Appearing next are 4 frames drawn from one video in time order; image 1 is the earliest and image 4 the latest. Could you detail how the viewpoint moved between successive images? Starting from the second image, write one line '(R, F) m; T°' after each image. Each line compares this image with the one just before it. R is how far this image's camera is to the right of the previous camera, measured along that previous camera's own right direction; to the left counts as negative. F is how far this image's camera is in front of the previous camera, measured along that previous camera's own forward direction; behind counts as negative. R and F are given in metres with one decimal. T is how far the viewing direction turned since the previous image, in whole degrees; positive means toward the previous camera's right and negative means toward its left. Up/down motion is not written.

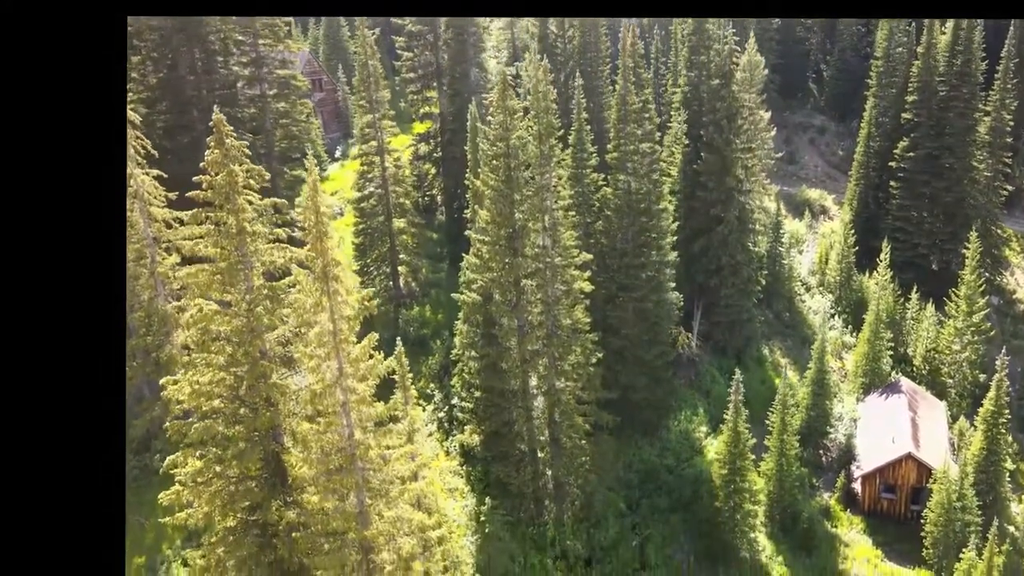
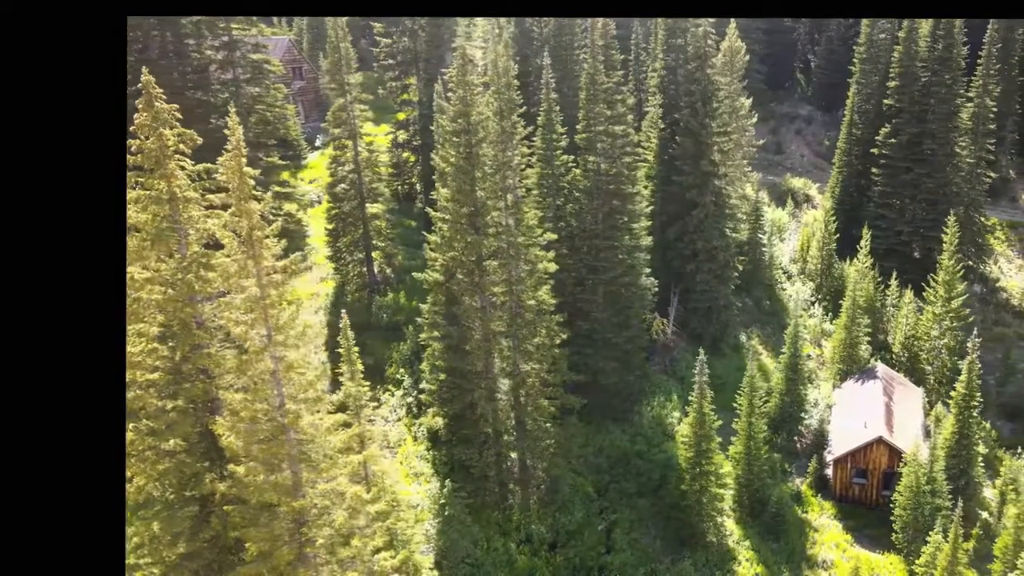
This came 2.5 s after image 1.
(+1.1, +0.2) m; 0°
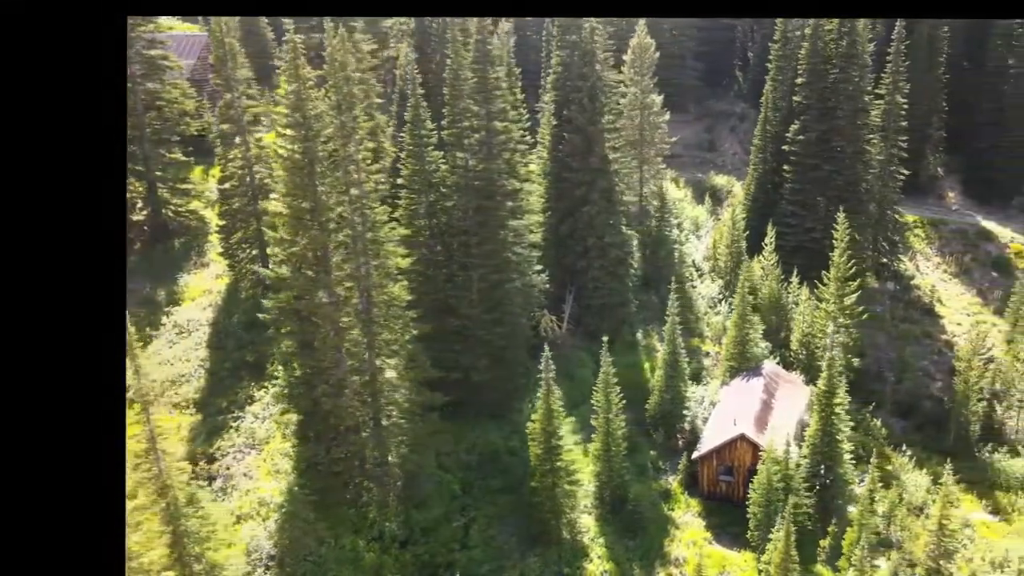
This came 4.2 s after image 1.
(+4.4, +0.1) m; 0°
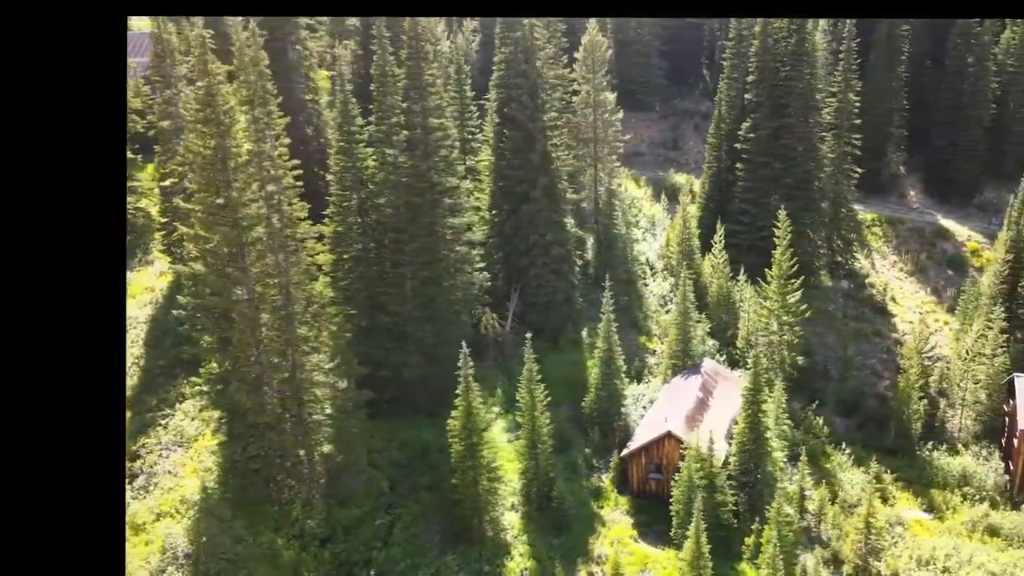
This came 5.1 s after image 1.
(+2.3, +0.1) m; 0°
